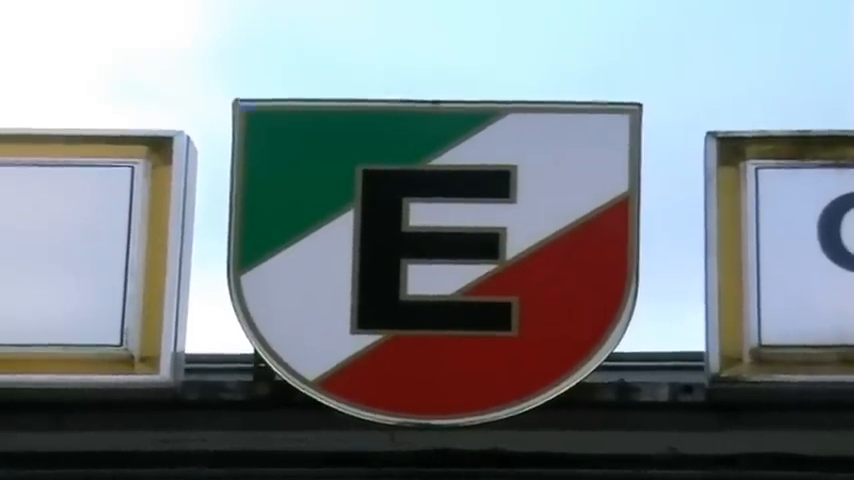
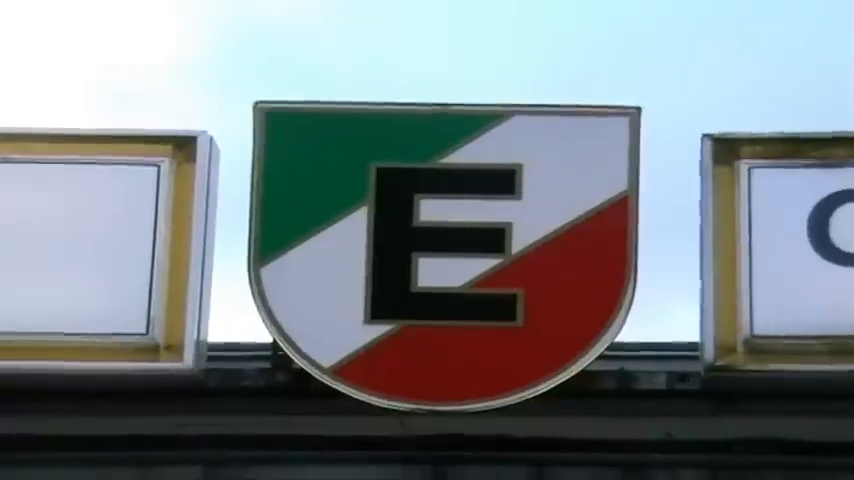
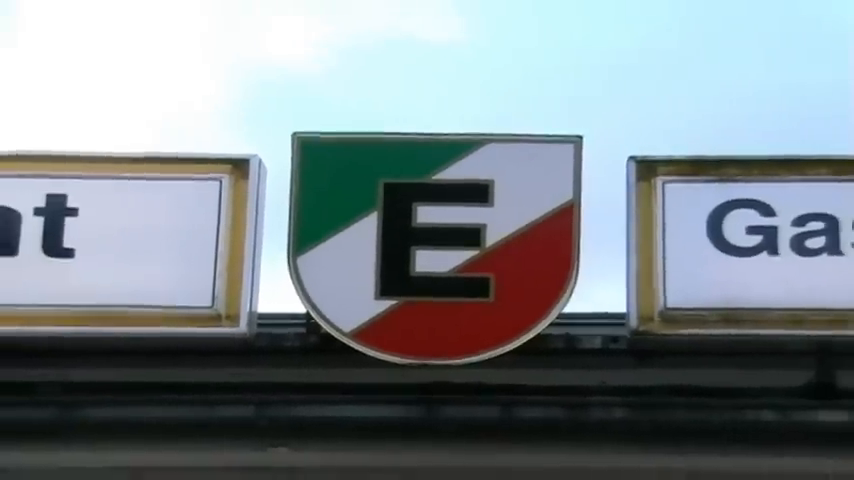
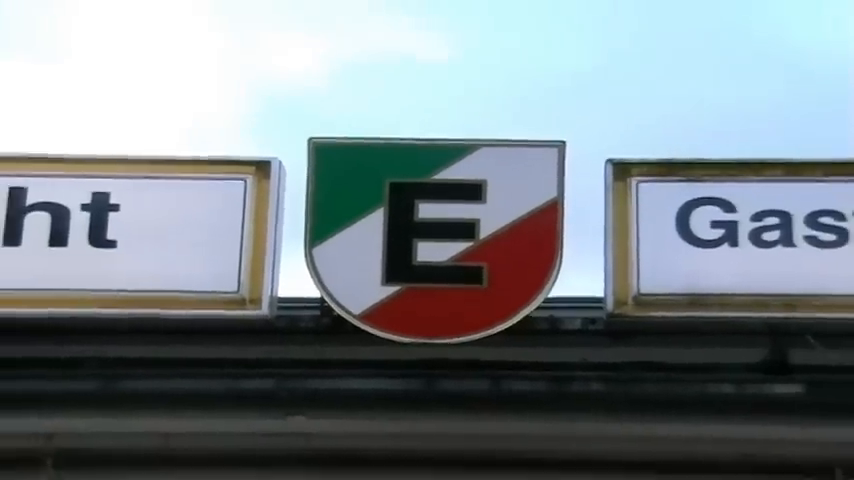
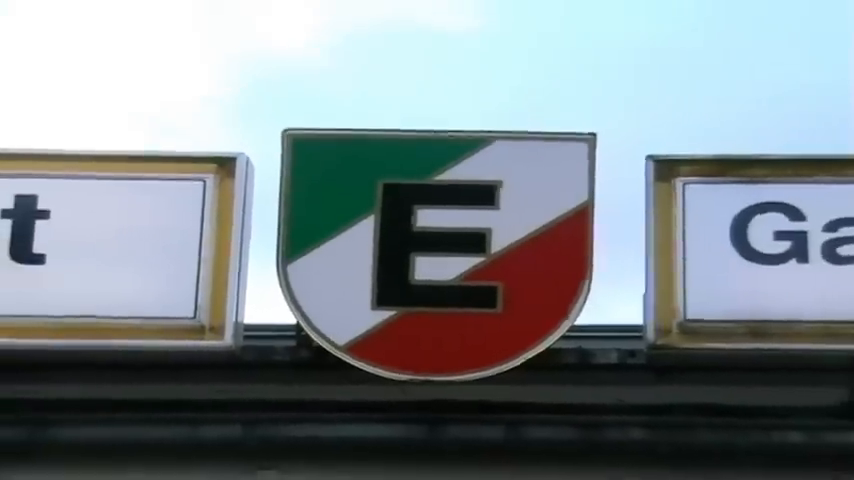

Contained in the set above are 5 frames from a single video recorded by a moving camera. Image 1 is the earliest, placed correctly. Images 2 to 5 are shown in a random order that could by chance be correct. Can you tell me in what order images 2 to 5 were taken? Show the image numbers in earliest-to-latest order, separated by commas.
2, 5, 3, 4
